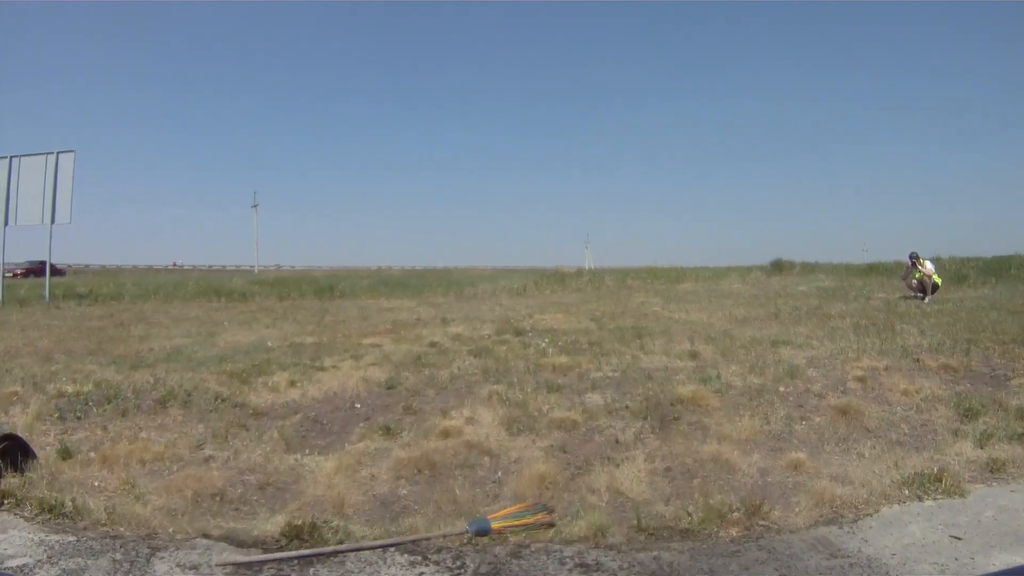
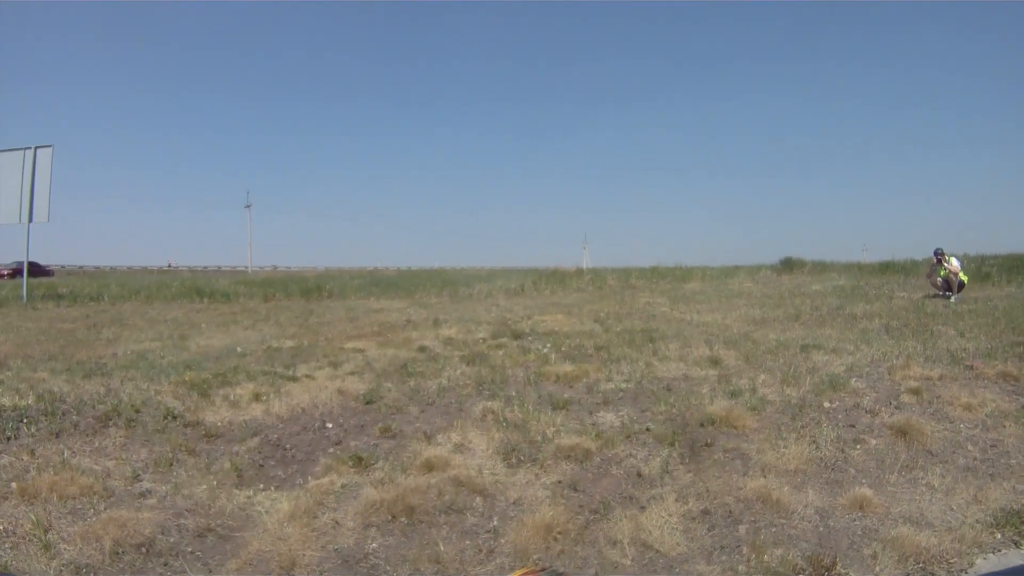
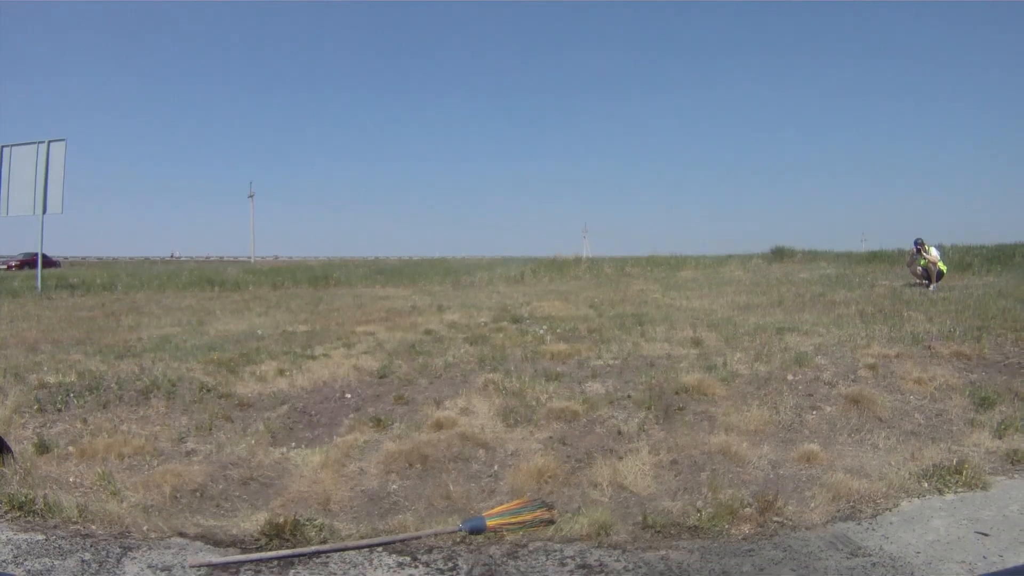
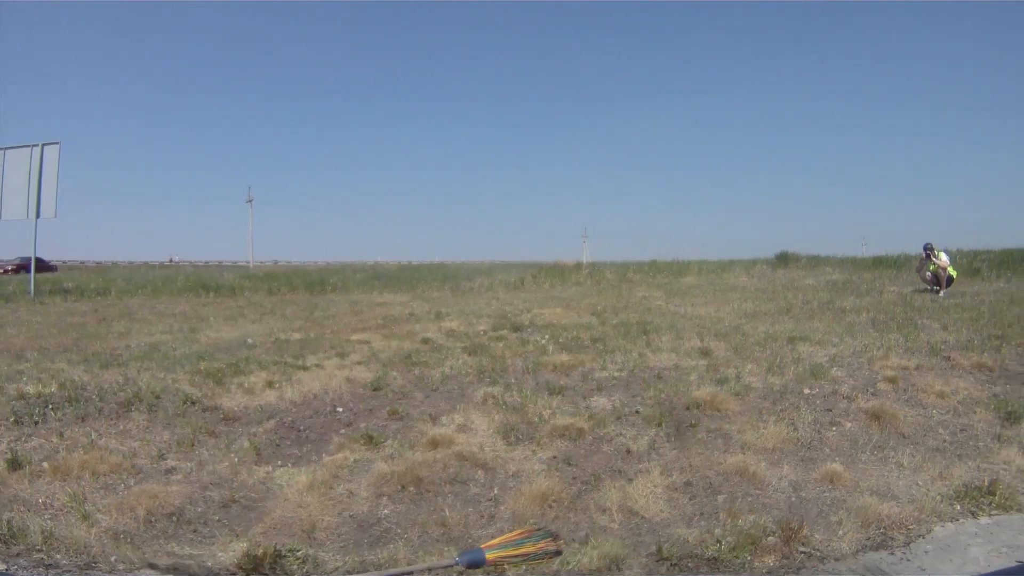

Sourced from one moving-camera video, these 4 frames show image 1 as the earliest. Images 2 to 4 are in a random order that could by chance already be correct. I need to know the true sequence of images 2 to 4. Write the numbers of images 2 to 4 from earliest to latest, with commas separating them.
2, 4, 3
